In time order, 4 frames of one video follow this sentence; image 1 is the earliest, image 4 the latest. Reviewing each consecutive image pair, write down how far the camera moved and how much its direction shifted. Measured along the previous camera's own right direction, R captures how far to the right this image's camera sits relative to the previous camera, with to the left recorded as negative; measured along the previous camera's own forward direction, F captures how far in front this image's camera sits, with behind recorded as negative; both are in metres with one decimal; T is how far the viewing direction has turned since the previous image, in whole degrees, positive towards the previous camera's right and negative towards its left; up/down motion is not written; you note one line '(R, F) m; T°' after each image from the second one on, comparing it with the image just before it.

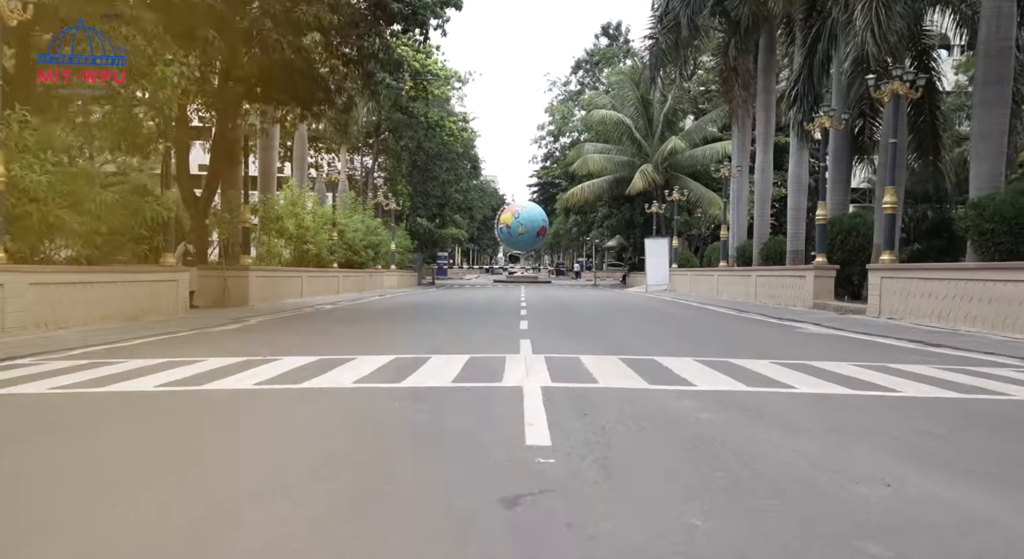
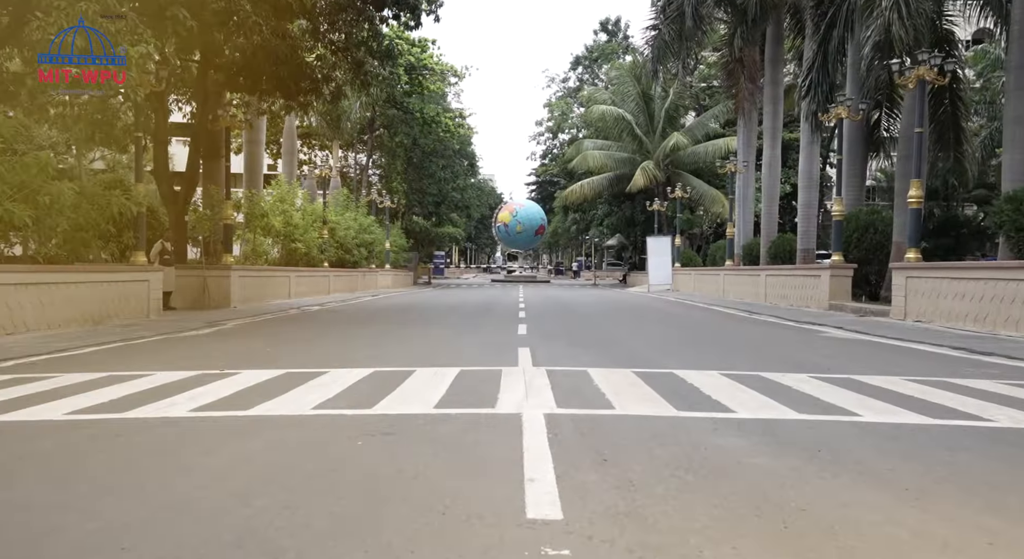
(0.0, +1.1) m; 0°
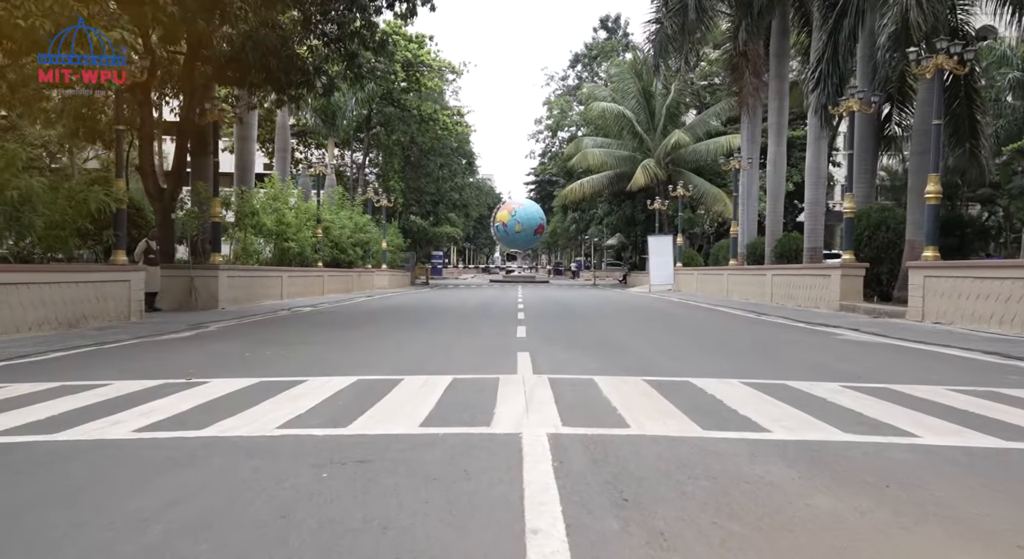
(0.0, +0.7) m; 0°
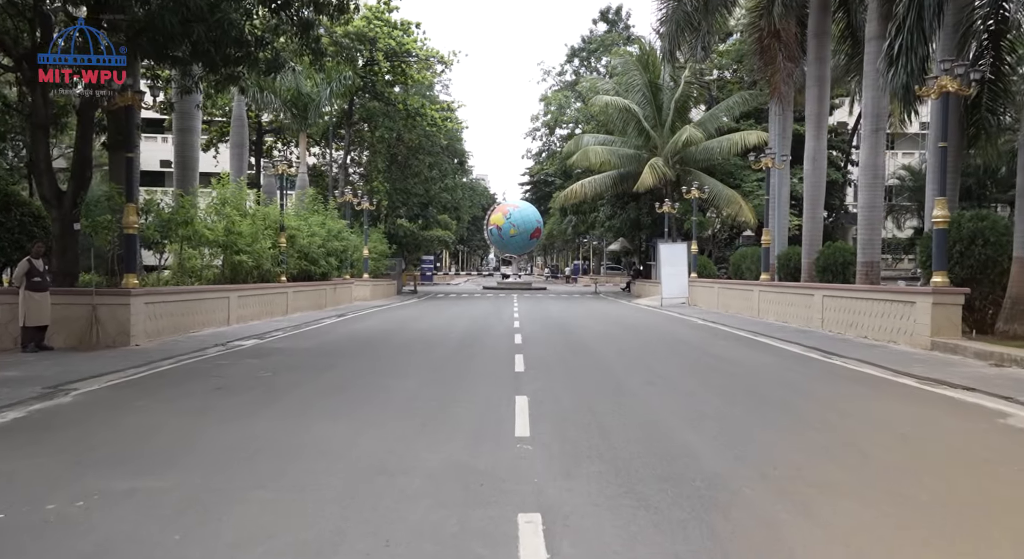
(0.0, +4.1) m; 0°
